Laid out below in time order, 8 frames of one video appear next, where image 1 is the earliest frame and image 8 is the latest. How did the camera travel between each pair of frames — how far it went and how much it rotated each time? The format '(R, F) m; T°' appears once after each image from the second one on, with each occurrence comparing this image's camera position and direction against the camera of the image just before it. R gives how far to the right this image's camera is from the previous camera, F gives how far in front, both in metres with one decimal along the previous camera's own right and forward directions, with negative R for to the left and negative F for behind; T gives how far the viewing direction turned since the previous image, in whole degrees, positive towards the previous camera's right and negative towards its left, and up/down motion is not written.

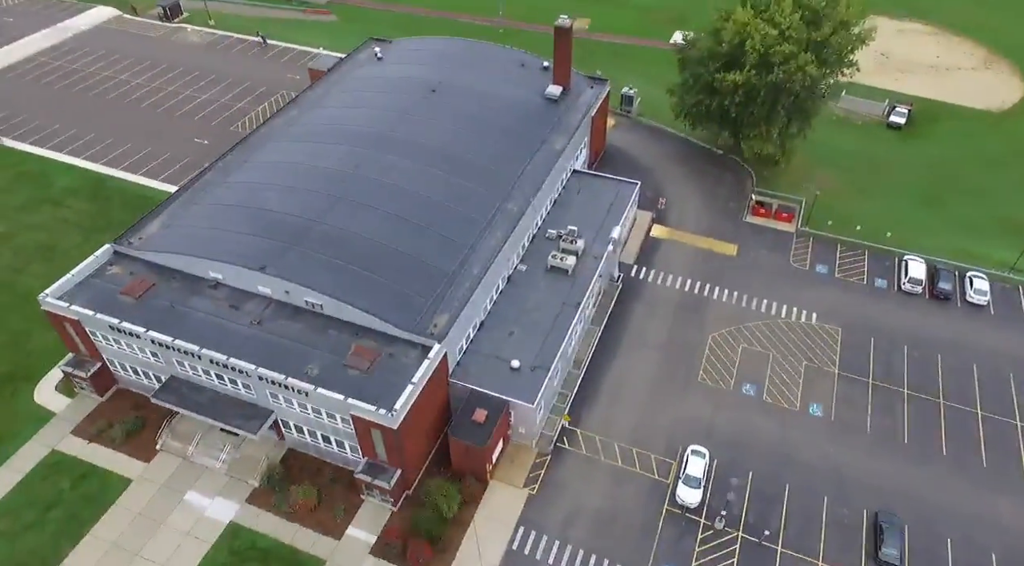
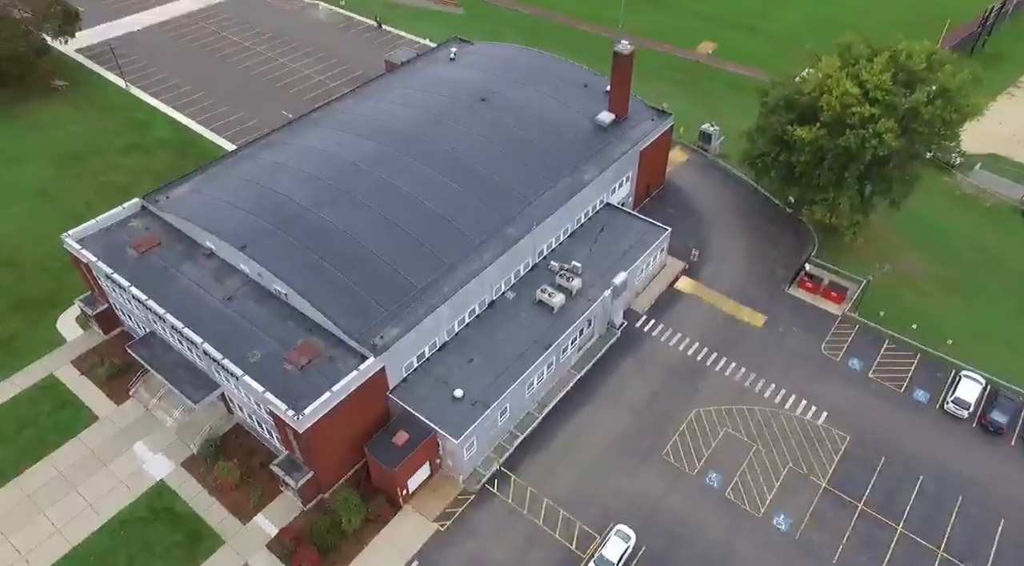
(+11.4, +3.1) m; -13°
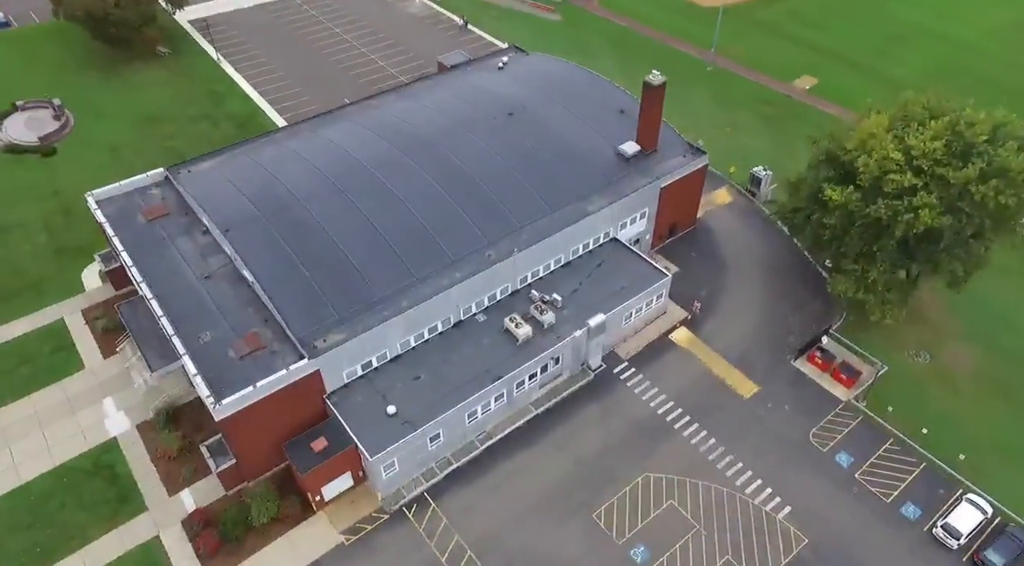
(+10.1, +2.6) m; -10°
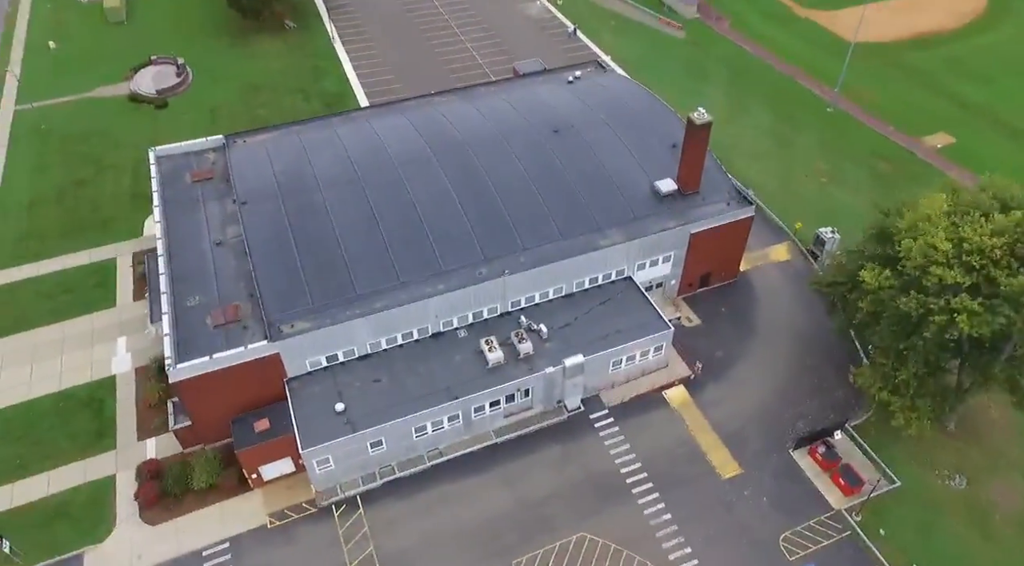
(+10.2, +2.8) m; -12°
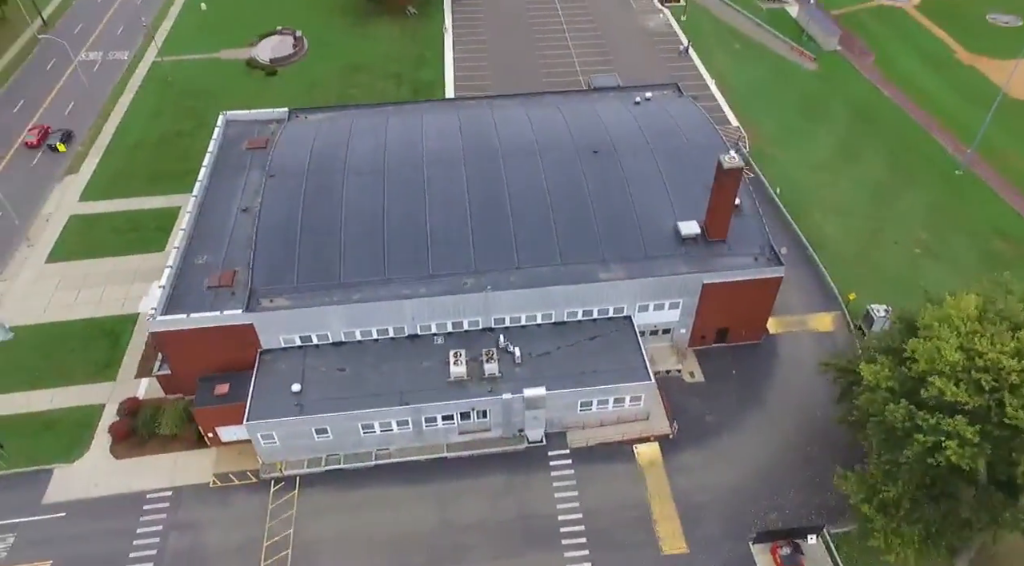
(+10.2, +2.6) m; -12°
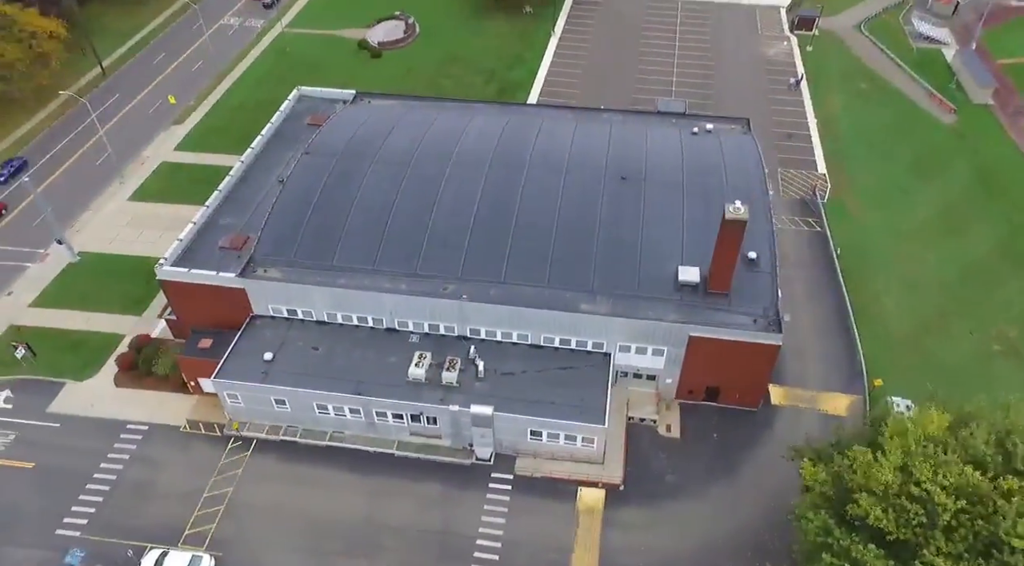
(+10.2, +1.9) m; -12°
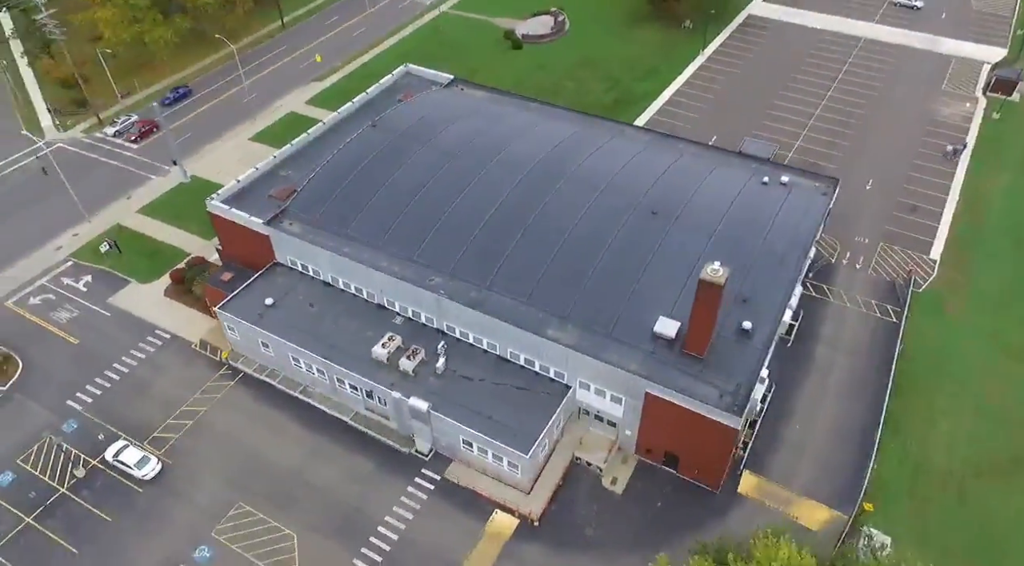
(+13.1, +2.5) m; -16°
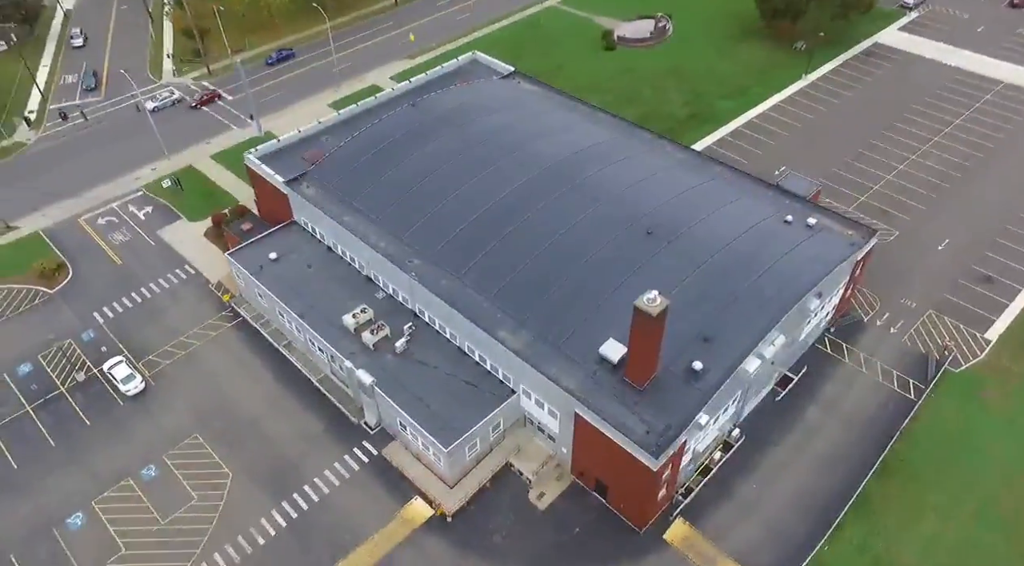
(+10.6, +1.7) m; -12°
